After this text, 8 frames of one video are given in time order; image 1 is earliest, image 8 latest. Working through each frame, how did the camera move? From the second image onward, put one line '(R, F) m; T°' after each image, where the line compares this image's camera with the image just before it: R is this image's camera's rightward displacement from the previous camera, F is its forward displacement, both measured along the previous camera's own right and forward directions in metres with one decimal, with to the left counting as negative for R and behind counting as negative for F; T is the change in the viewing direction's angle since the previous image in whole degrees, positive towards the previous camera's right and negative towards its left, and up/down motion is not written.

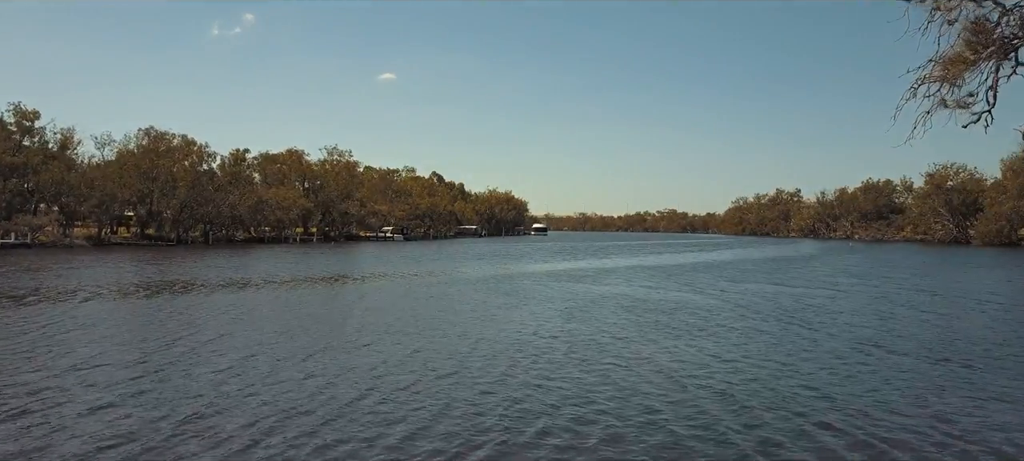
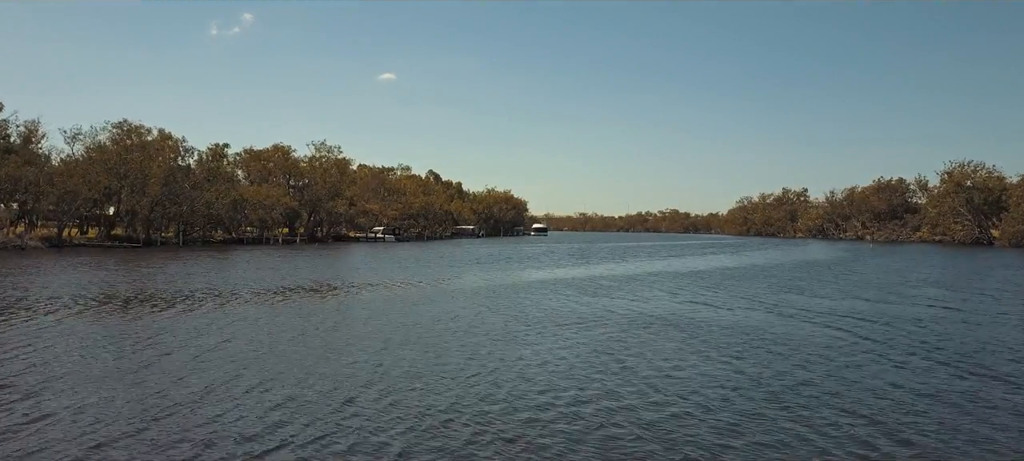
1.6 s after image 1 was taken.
(-0.2, +7.7) m; 0°
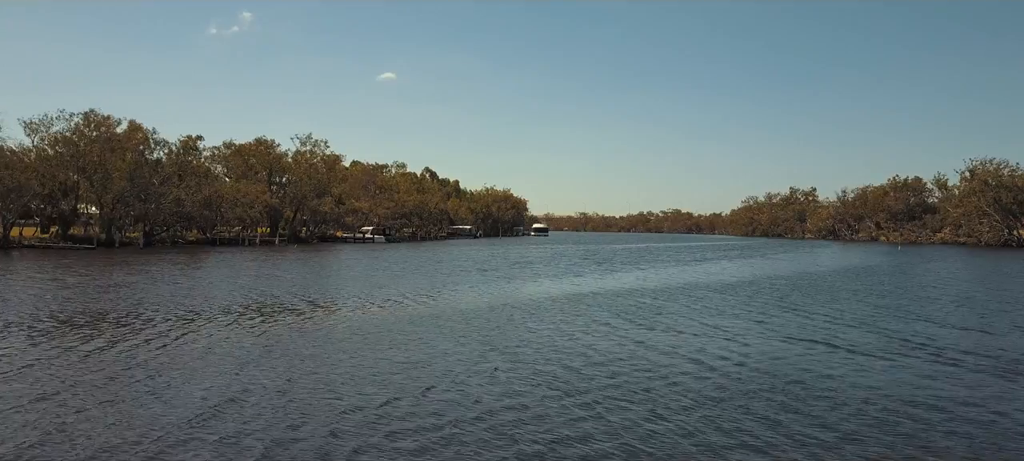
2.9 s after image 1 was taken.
(-0.3, +8.8) m; 0°
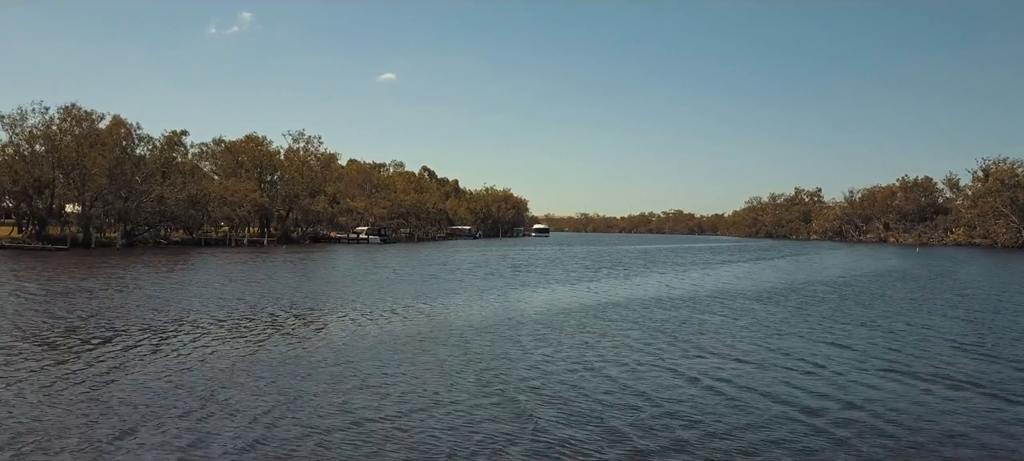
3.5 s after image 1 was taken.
(-0.3, +4.6) m; 0°
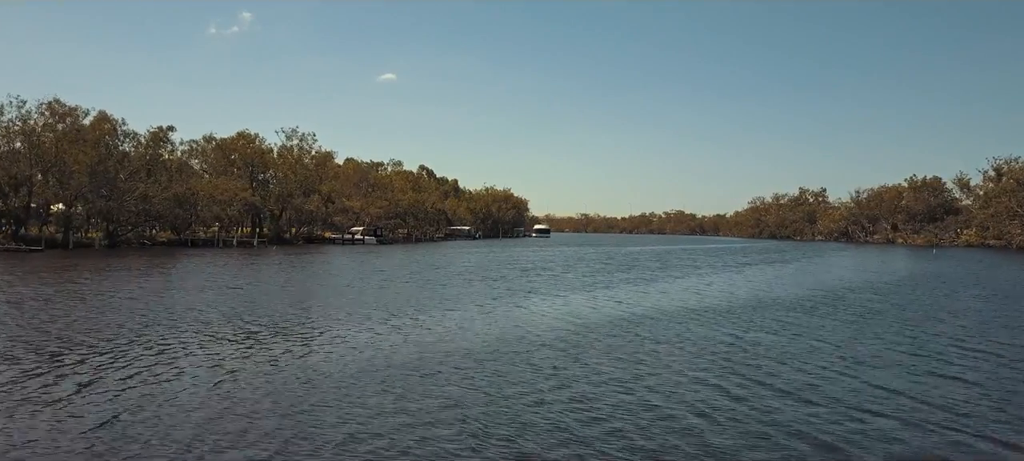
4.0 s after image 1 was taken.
(-0.3, +3.9) m; 0°
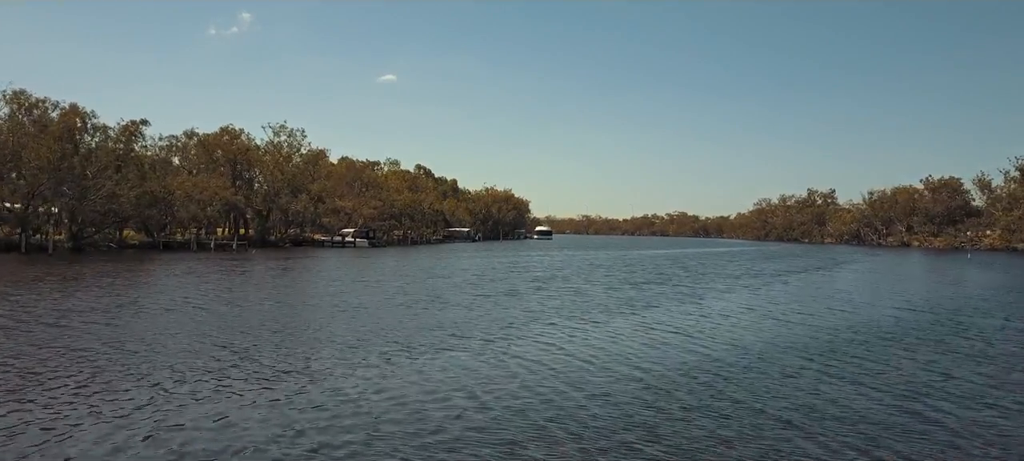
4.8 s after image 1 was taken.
(-0.6, +7.1) m; 0°
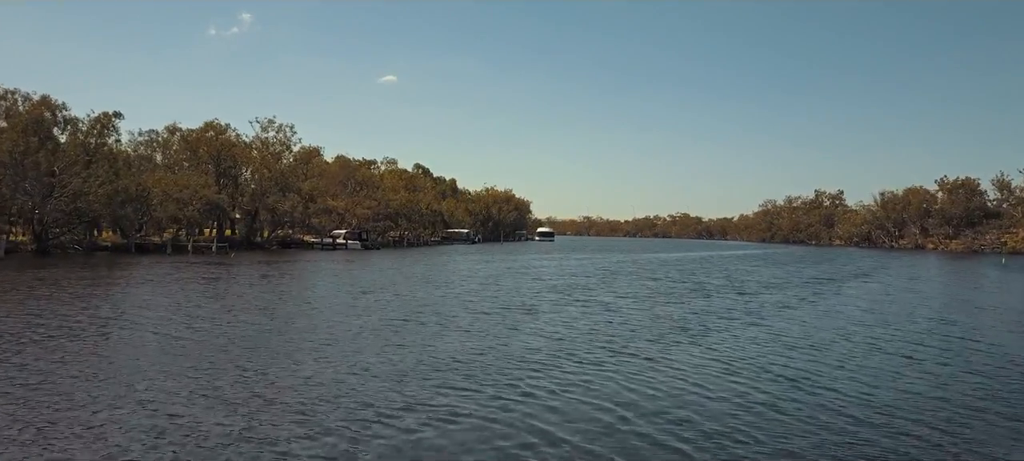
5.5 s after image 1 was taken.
(-0.6, +6.1) m; 0°
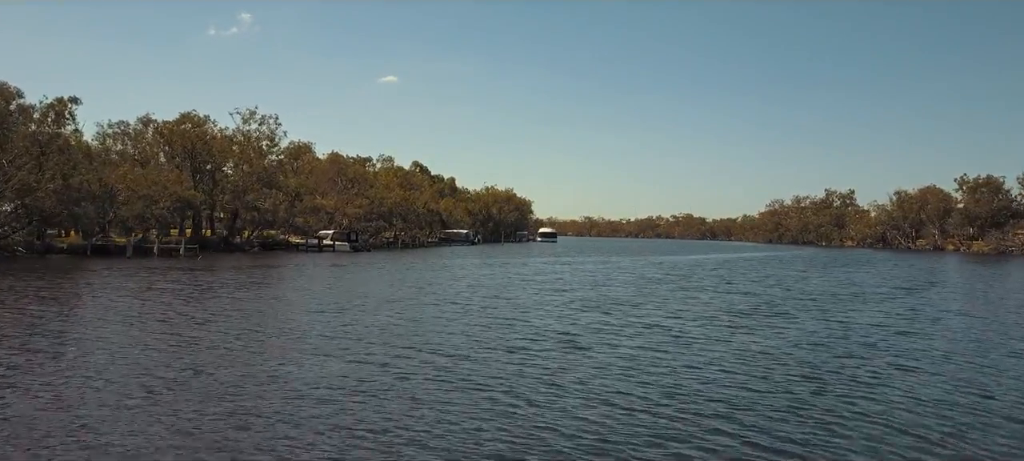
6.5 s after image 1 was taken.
(-0.8, +7.8) m; 0°
